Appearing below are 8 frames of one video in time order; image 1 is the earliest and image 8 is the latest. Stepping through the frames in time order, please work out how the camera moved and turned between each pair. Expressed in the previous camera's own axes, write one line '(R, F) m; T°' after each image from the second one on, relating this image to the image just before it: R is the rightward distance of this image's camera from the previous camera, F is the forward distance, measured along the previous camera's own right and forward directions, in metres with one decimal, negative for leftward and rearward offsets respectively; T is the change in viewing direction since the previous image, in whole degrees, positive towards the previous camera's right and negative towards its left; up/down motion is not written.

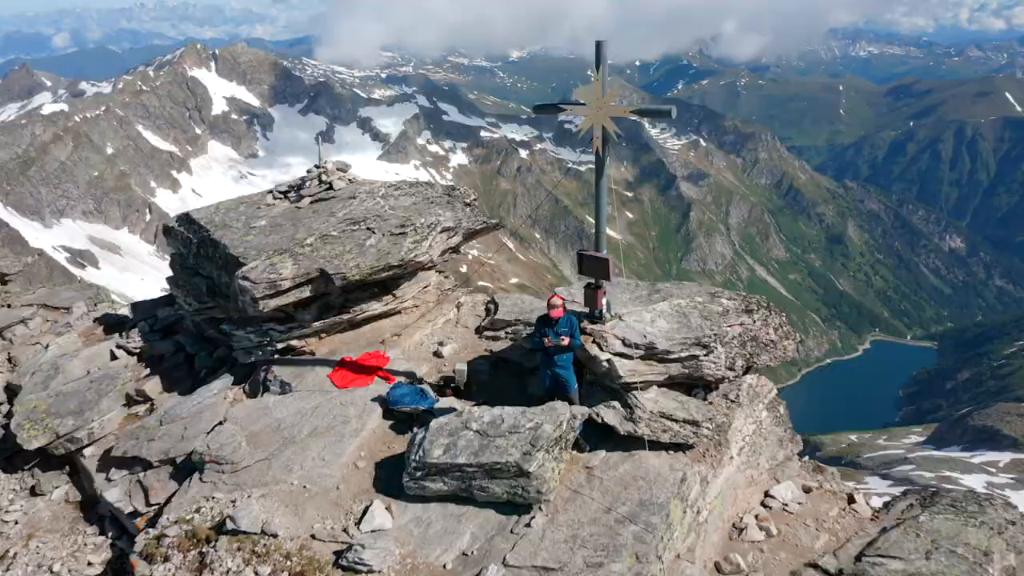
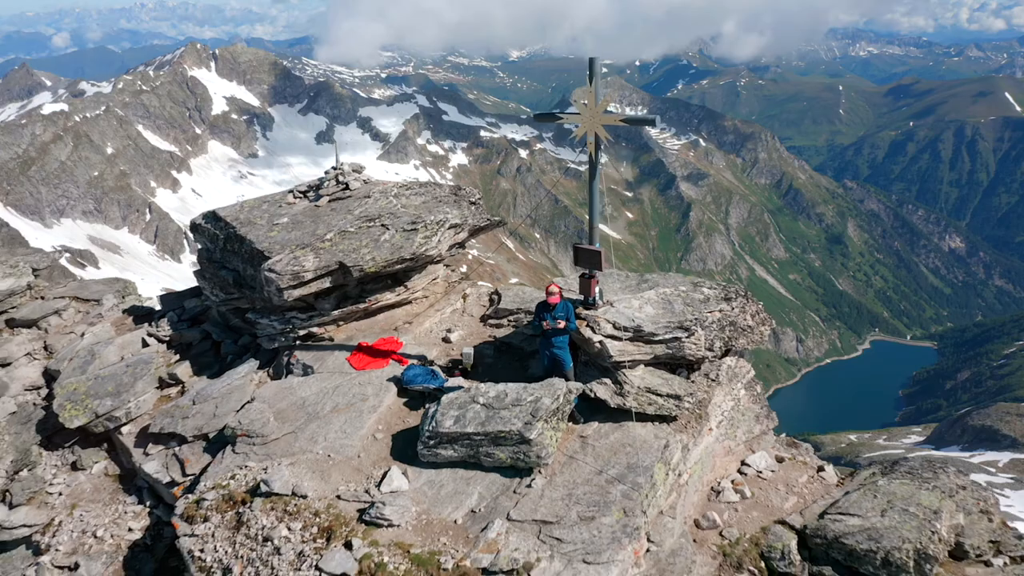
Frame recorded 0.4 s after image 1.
(0.0, -0.9) m; 0°
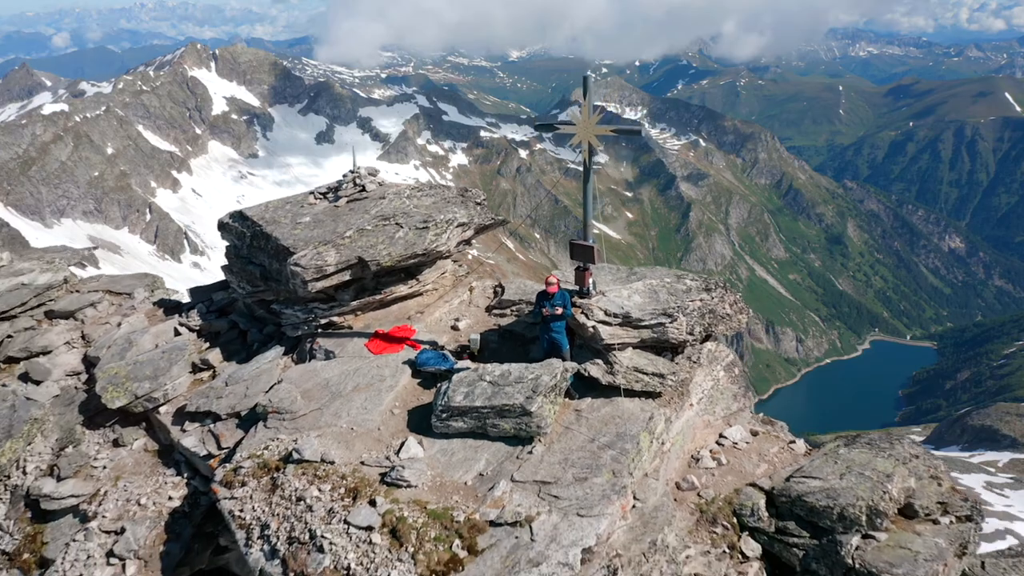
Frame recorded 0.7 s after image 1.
(-0.1, -1.1) m; 0°
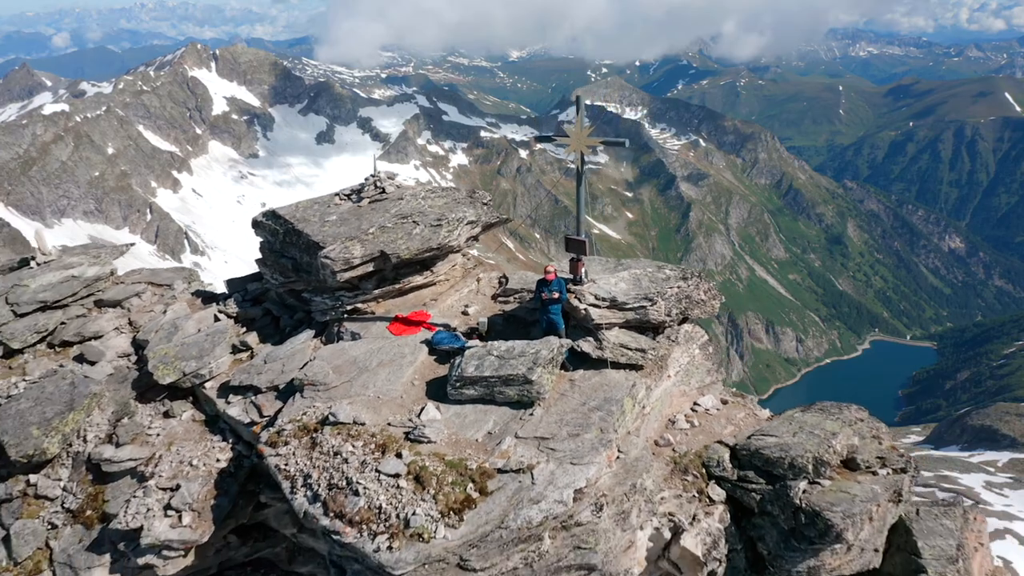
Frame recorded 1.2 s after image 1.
(-0.1, -1.7) m; 0°
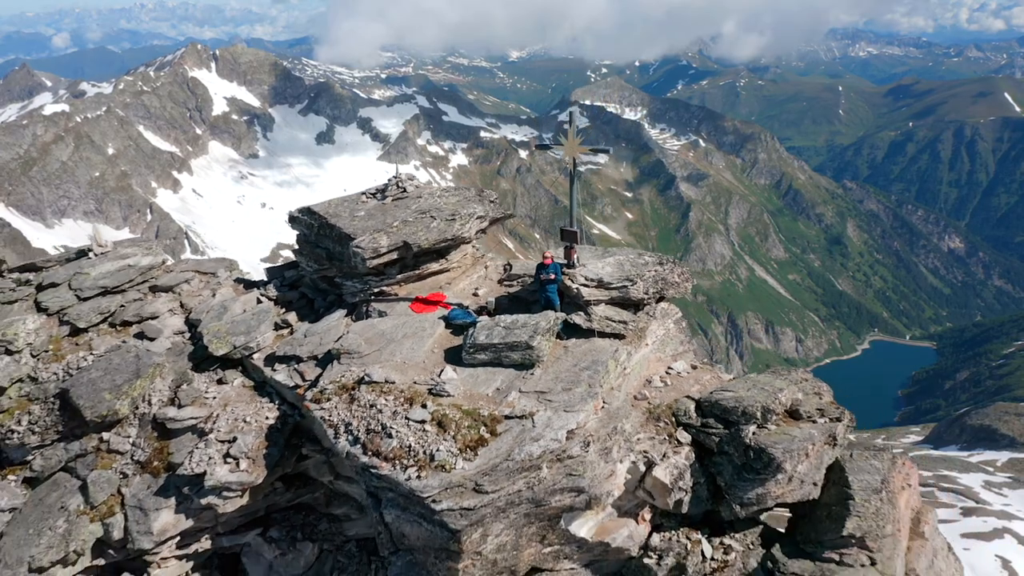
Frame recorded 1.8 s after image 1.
(-0.1, -2.4) m; 0°
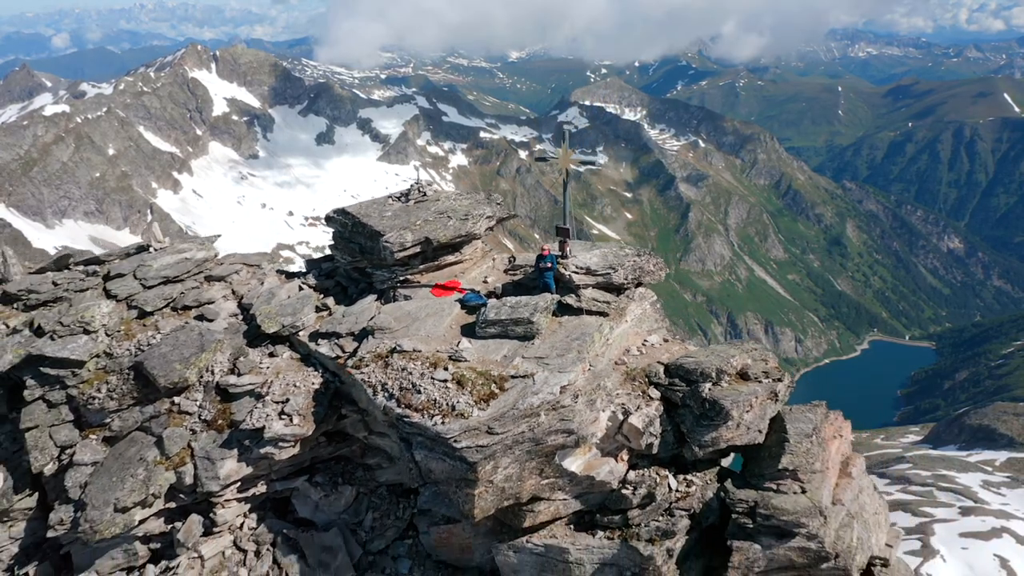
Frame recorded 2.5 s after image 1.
(-0.1, -3.2) m; 0°
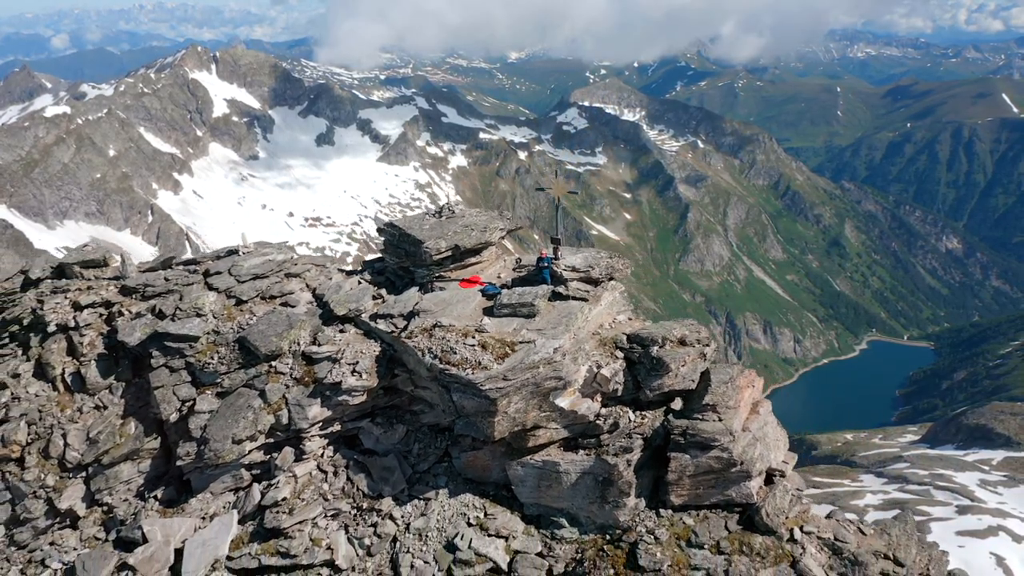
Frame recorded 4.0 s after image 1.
(-0.3, -7.0) m; 0°
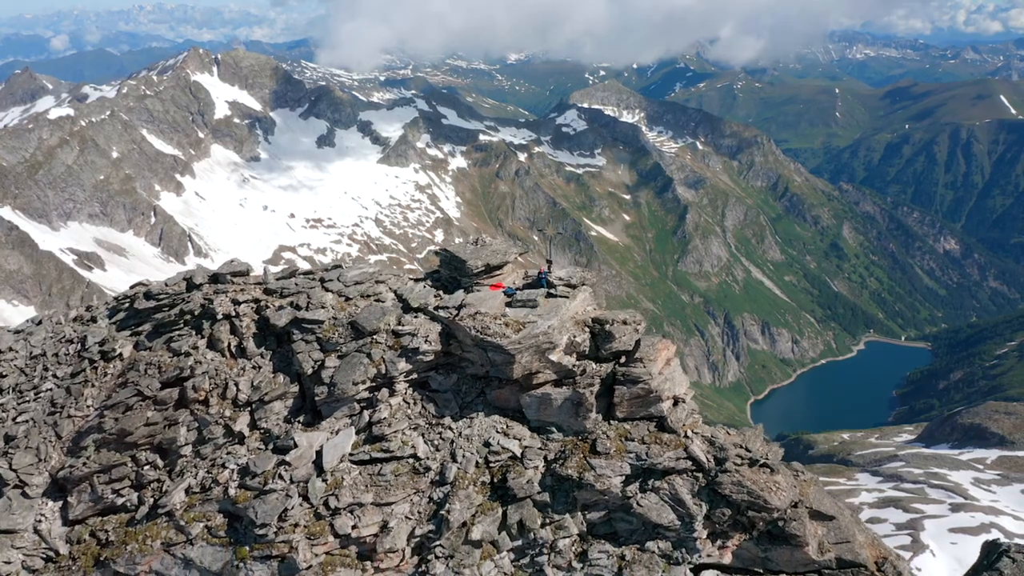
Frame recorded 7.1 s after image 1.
(-0.8, -16.2) m; 0°
